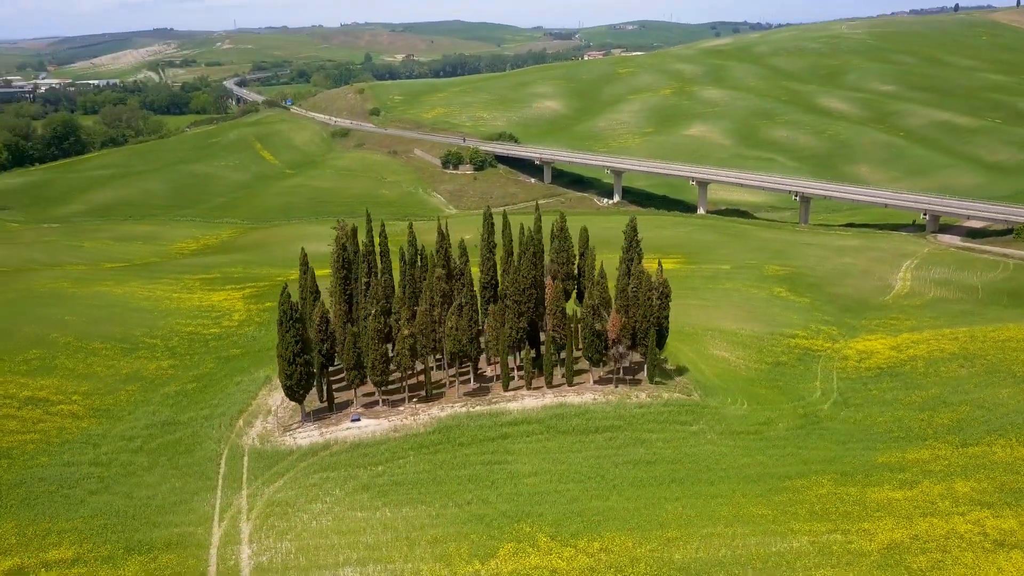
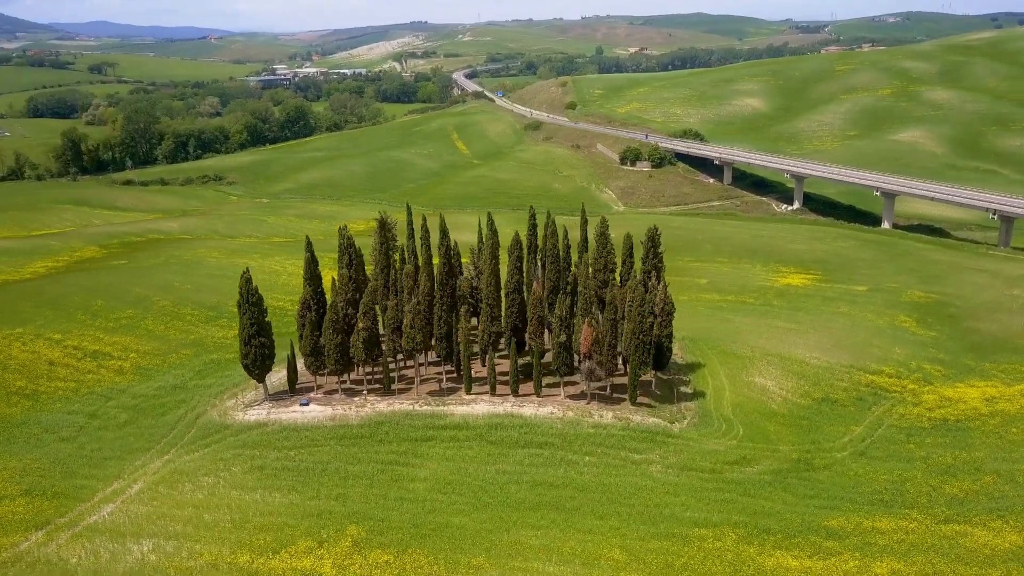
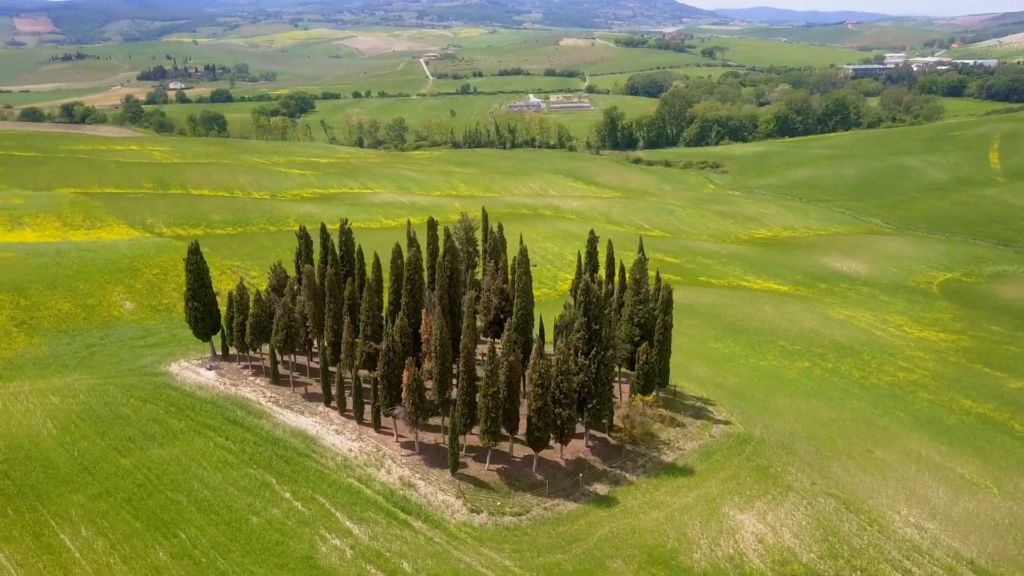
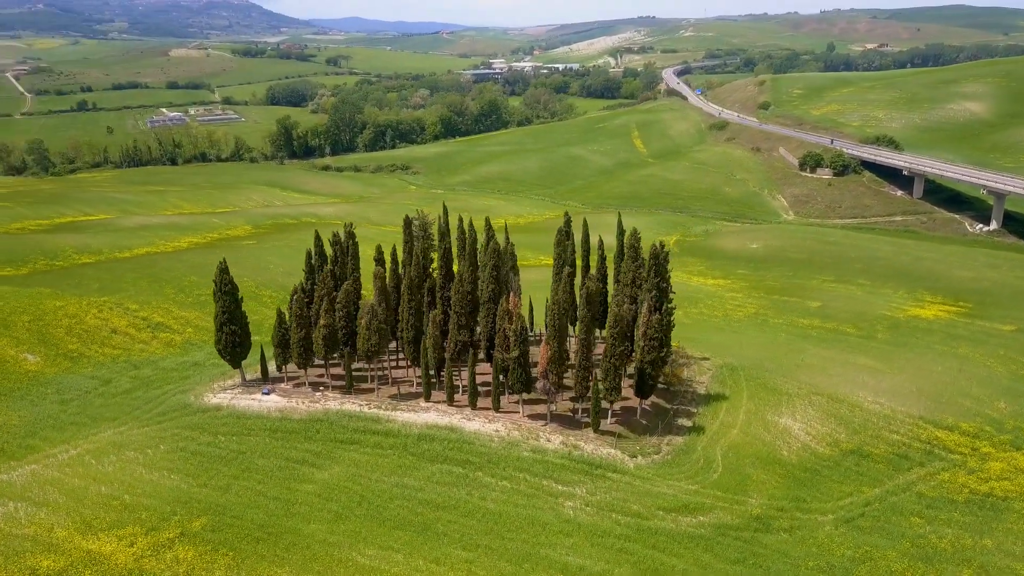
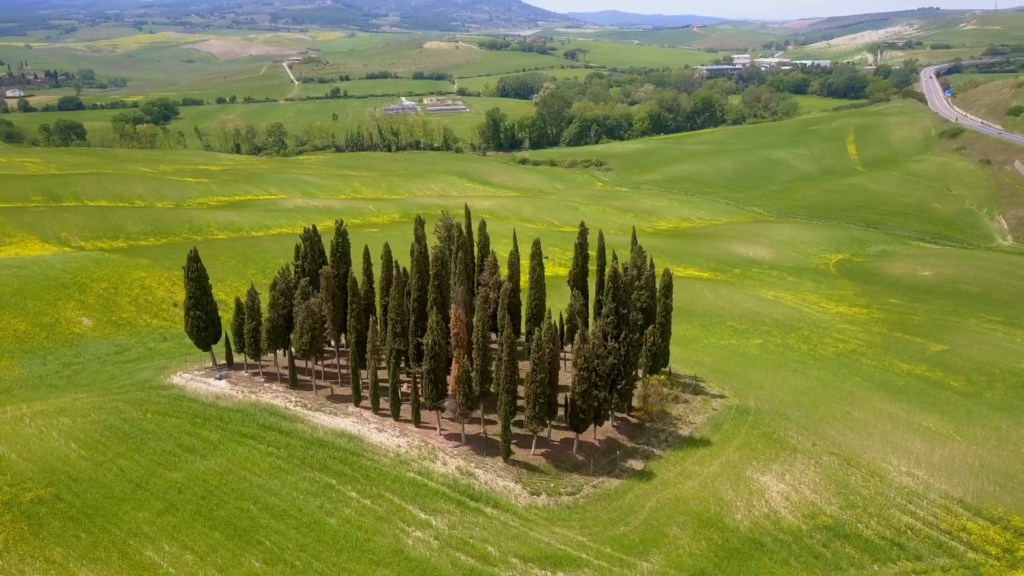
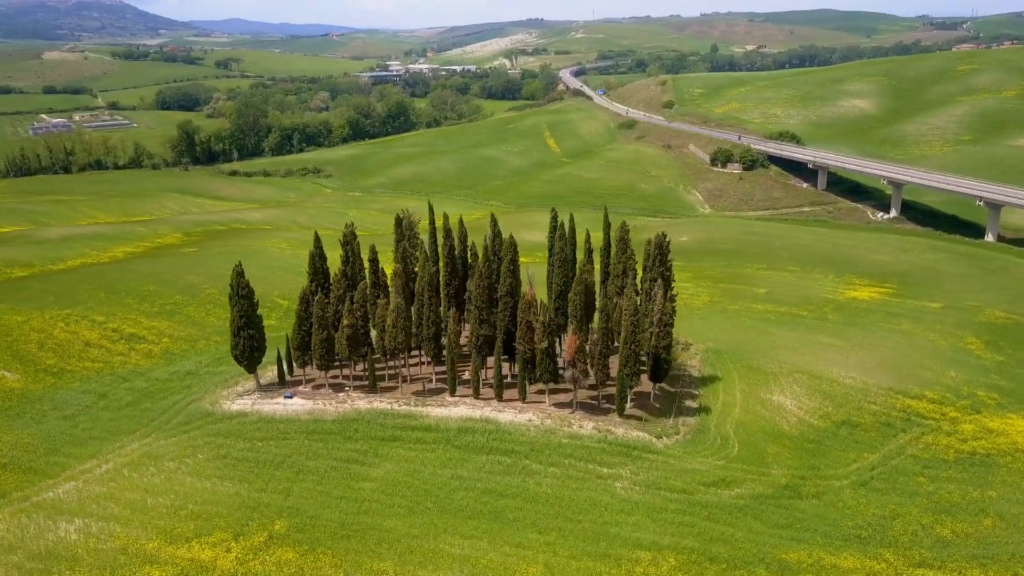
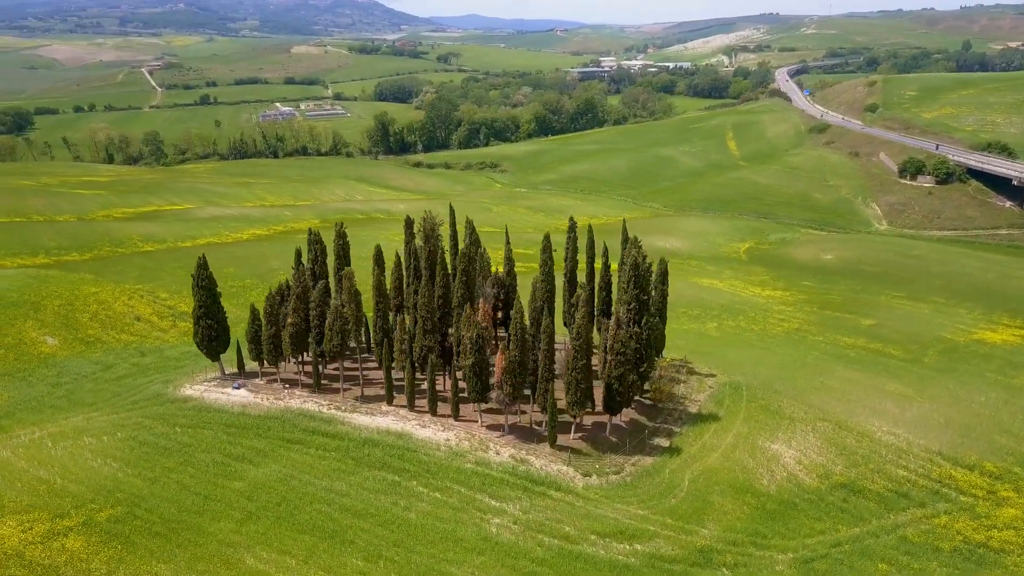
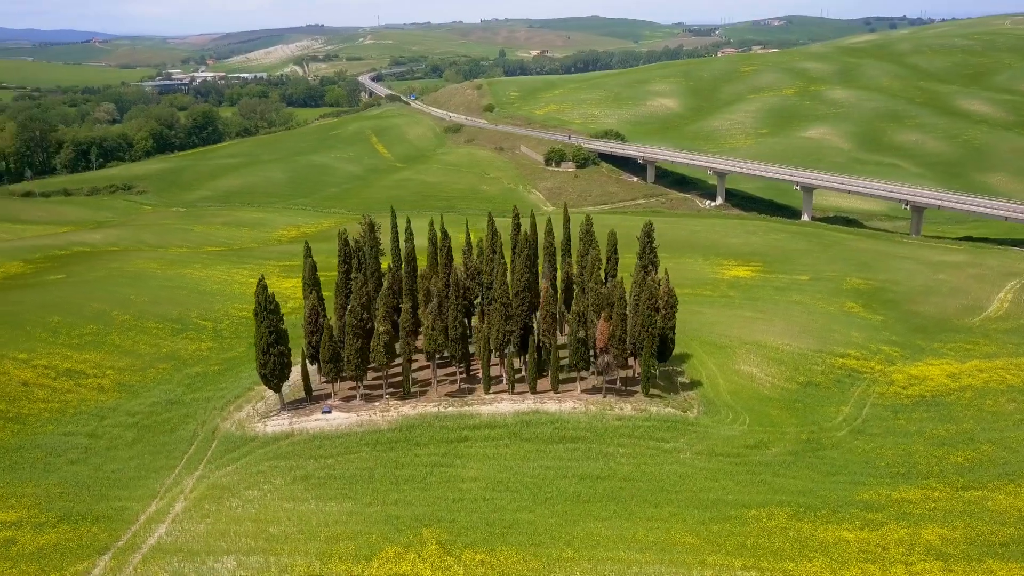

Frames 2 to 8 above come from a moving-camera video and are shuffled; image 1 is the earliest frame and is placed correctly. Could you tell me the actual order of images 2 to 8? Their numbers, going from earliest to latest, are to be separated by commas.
8, 2, 6, 4, 7, 5, 3
